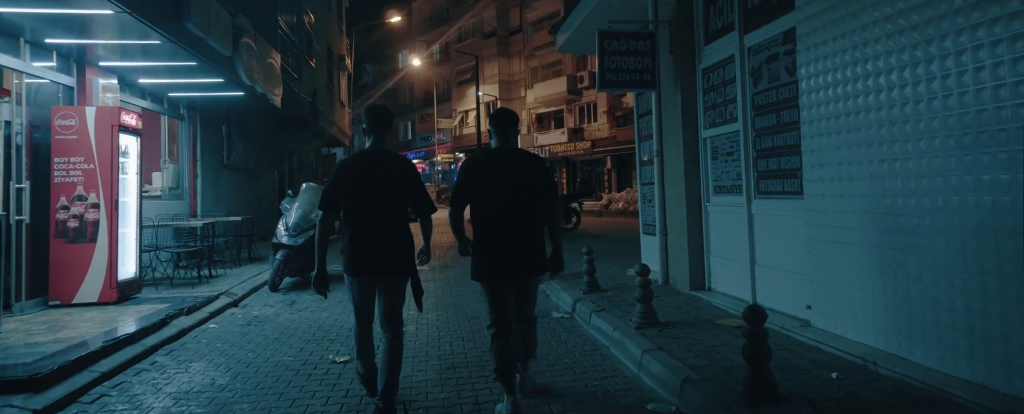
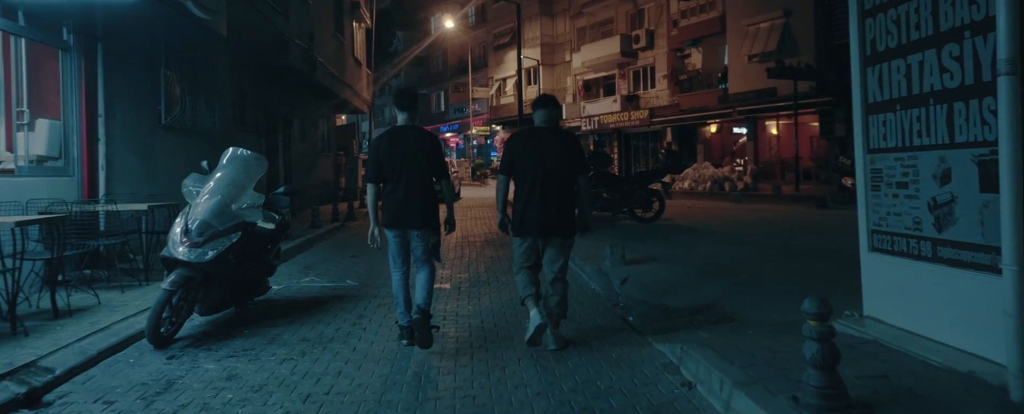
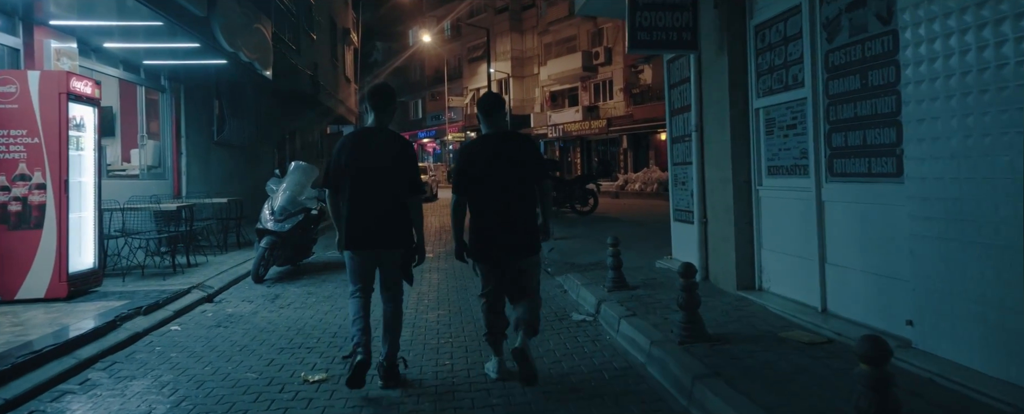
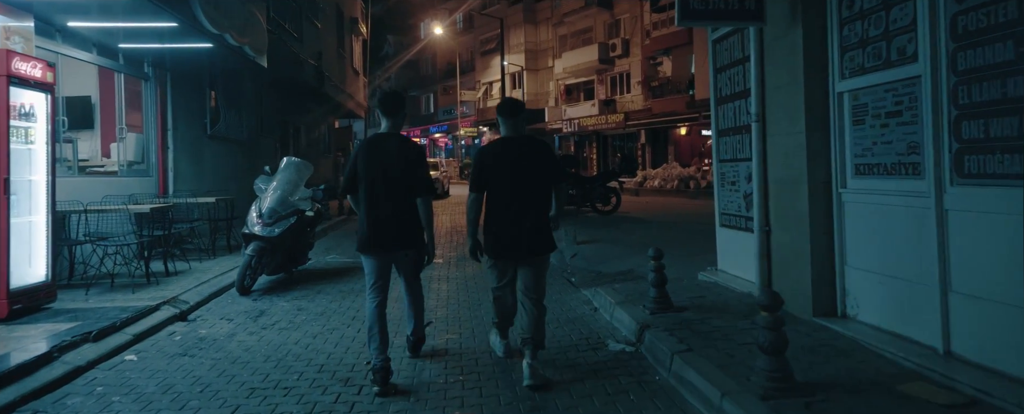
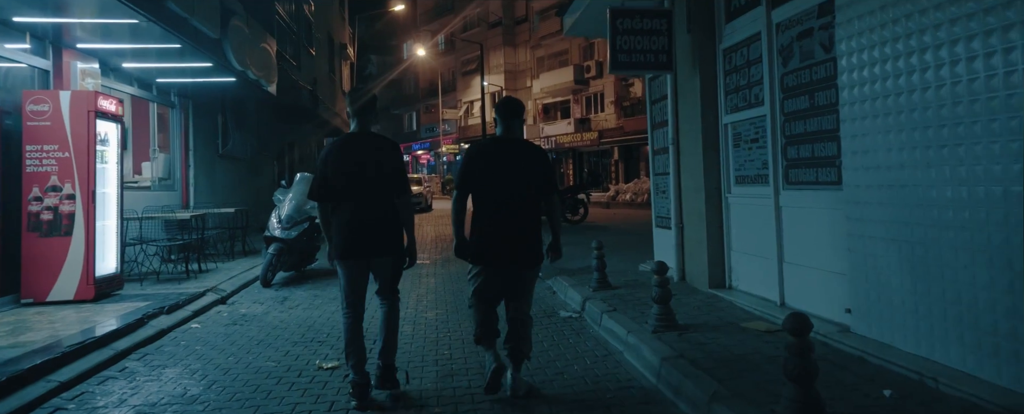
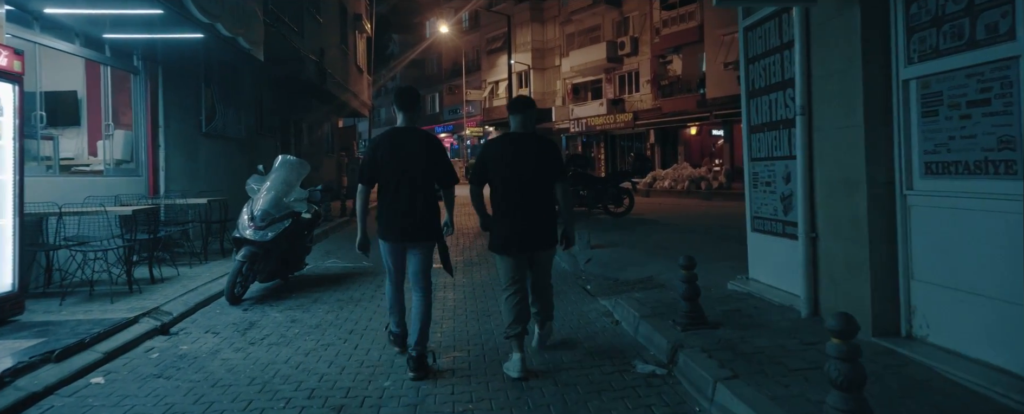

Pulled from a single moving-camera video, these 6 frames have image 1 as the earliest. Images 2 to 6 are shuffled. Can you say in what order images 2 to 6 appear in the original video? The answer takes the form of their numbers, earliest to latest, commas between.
5, 3, 4, 6, 2
